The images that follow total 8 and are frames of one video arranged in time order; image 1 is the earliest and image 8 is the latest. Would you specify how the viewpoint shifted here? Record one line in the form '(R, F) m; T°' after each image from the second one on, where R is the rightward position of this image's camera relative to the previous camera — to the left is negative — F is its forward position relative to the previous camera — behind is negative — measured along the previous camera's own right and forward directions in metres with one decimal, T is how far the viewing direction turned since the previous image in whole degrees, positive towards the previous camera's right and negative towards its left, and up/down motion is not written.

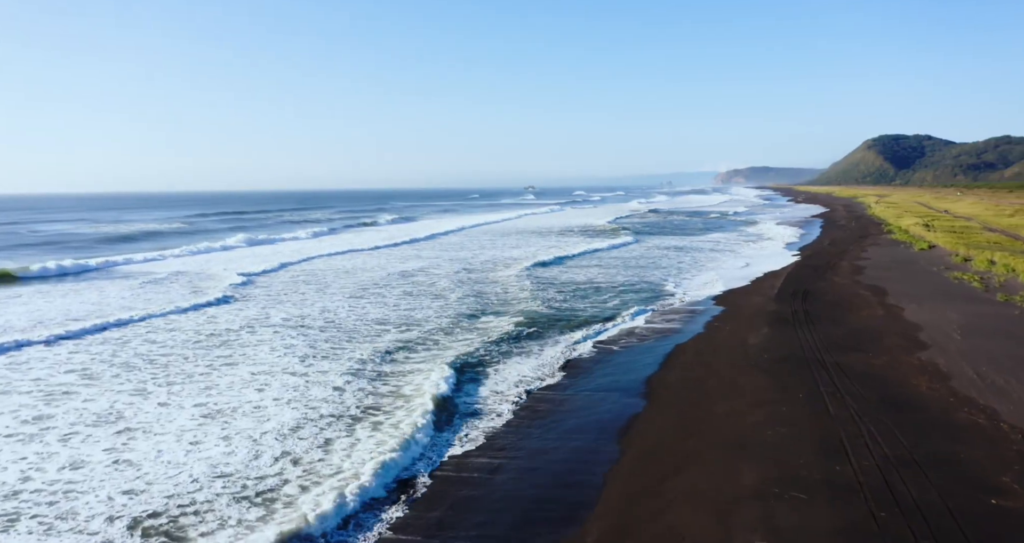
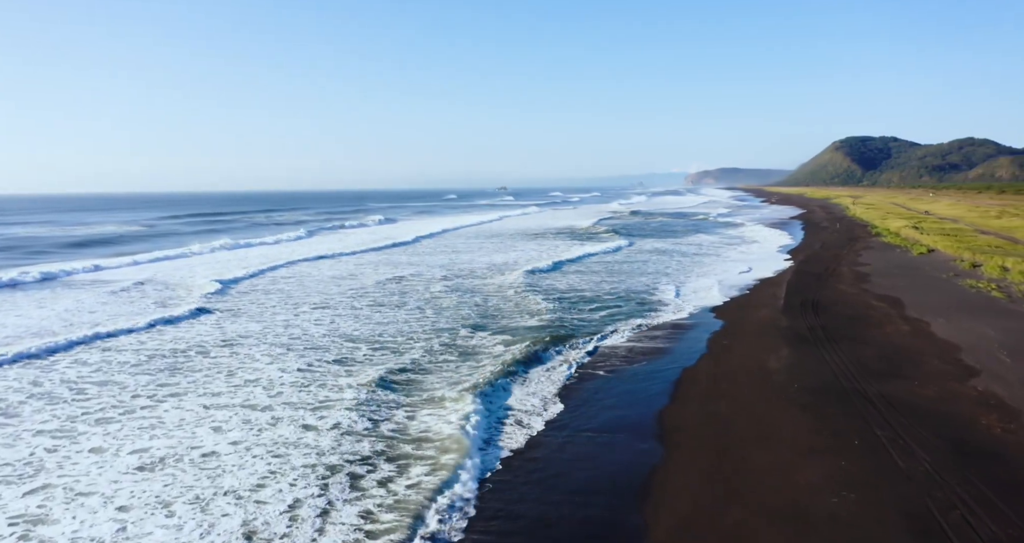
(-0.2, +1.6) m; +2°
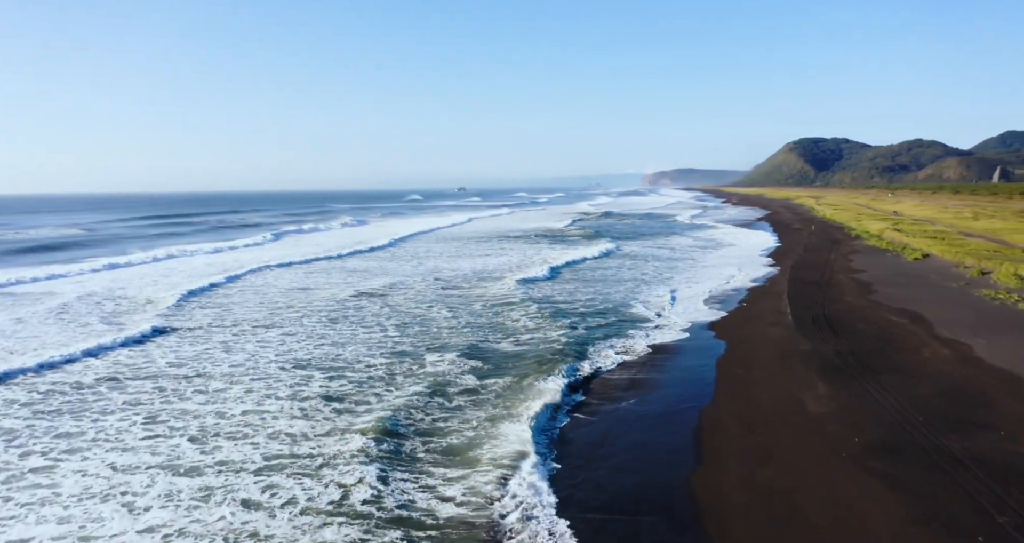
(-0.3, +2.0) m; +3°
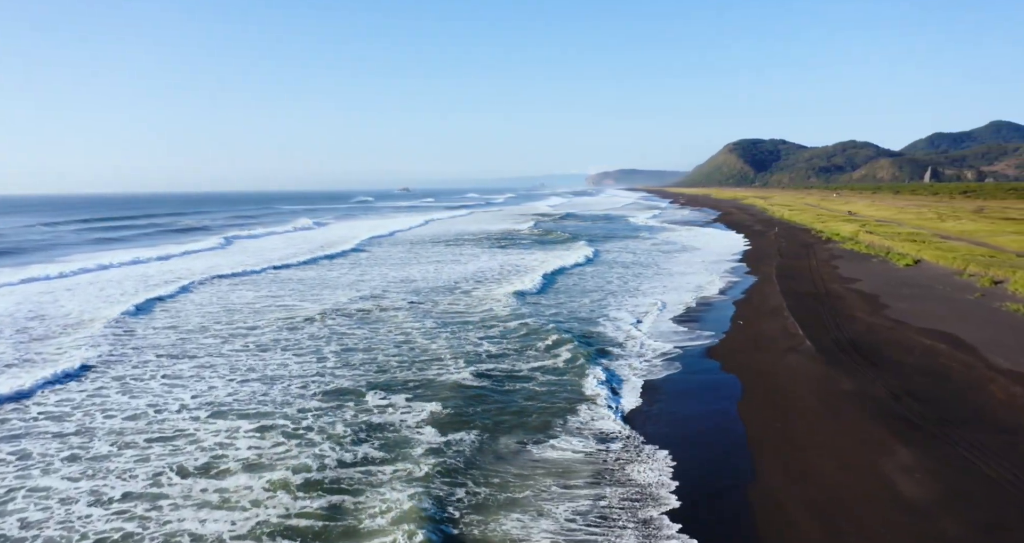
(-0.4, +2.6) m; +4°
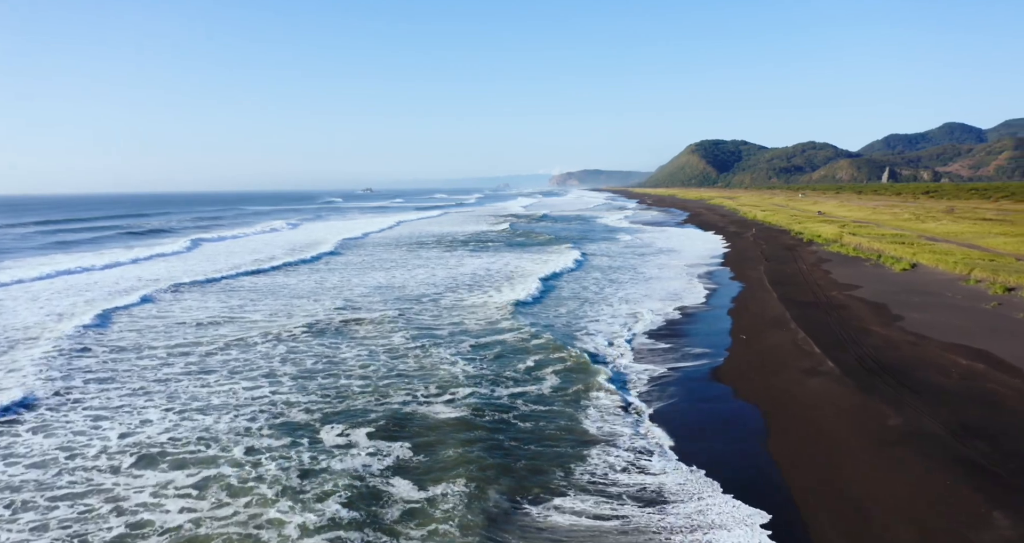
(-0.3, +1.7) m; +3°
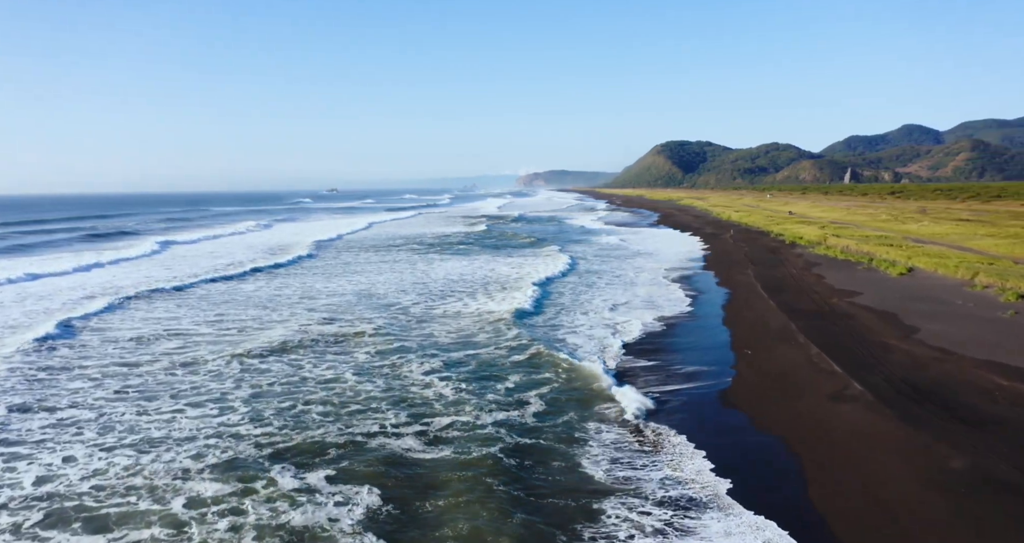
(-0.2, +1.4) m; +3°
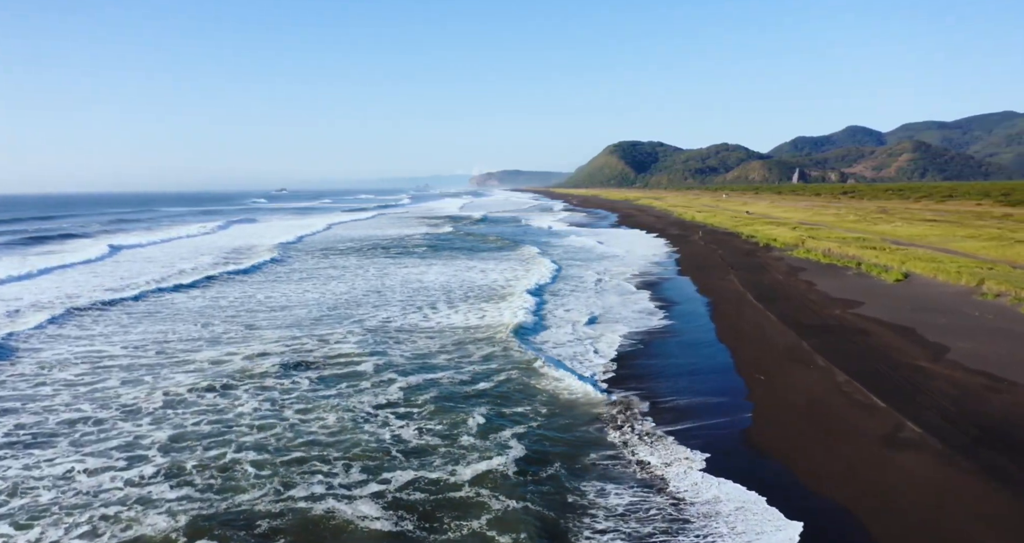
(-0.3, +2.0) m; +4°
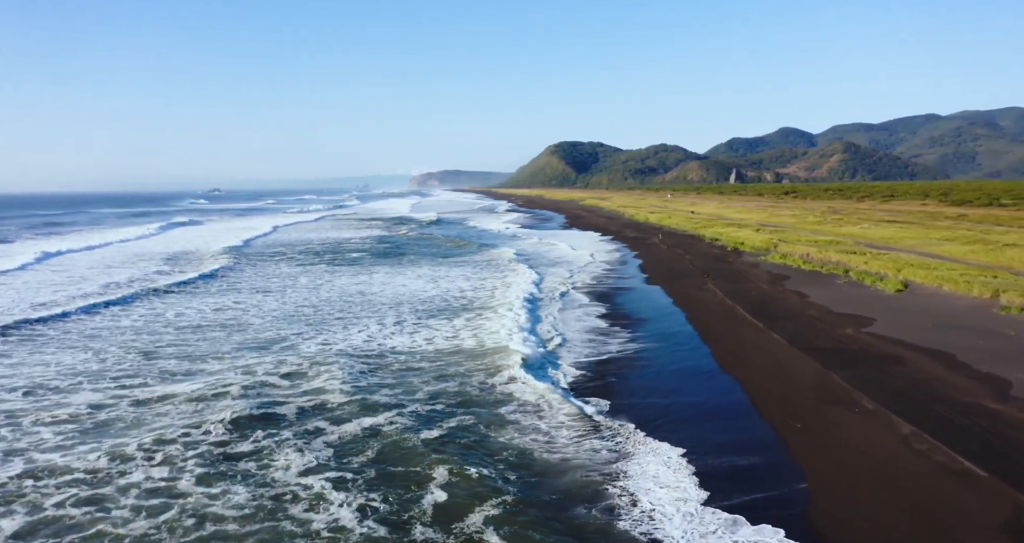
(-0.4, +2.5) m; +5°
